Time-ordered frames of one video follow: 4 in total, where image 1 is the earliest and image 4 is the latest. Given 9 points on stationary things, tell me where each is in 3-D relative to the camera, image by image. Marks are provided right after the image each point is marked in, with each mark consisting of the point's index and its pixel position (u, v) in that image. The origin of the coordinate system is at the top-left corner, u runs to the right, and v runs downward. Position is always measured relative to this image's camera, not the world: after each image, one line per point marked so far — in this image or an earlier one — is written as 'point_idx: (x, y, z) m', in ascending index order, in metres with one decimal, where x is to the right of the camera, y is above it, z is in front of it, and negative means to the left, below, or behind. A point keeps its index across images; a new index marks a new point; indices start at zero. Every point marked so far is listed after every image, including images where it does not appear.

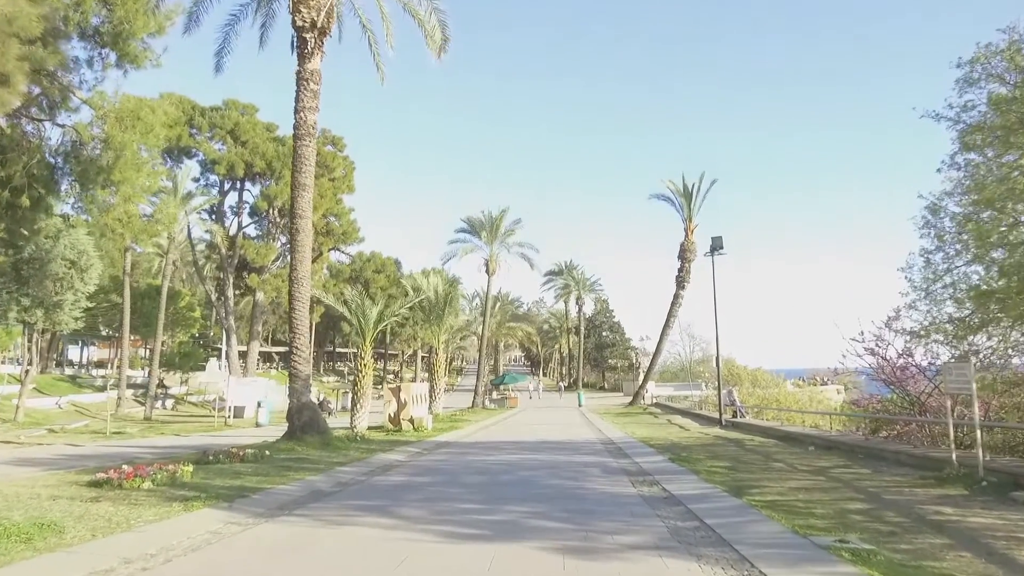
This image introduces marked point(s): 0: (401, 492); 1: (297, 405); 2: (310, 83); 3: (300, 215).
0: (-1.5, -2.7, +9.7) m
1: (-5.2, -2.9, +17.6) m
2: (-5.2, +5.3, +18.6) m
3: (-5.3, +1.8, +18.2) m
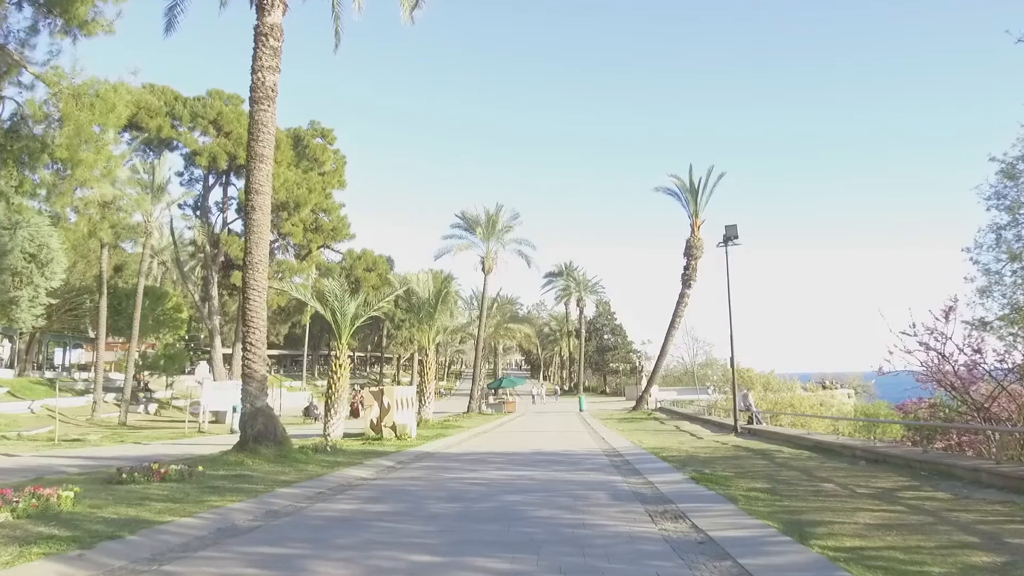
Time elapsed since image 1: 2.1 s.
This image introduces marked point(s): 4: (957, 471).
0: (-1.7, -2.4, +7.2) m
1: (-5.4, -2.6, +15.1) m
2: (-5.4, +5.5, +16.2) m
3: (-5.5, +2.1, +15.7) m
4: (+6.6, -2.7, +10.7) m
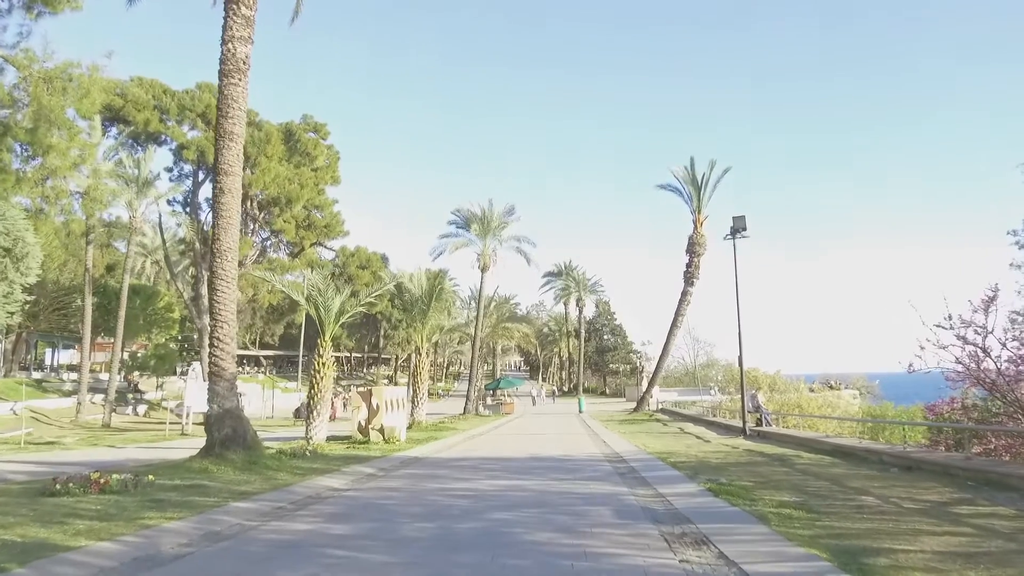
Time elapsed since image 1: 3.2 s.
0: (-1.8, -2.2, +5.8) m
1: (-5.5, -2.4, +13.7) m
2: (-5.5, +5.7, +14.8) m
3: (-5.6, +2.3, +14.3) m
4: (+6.5, -2.5, +9.4) m
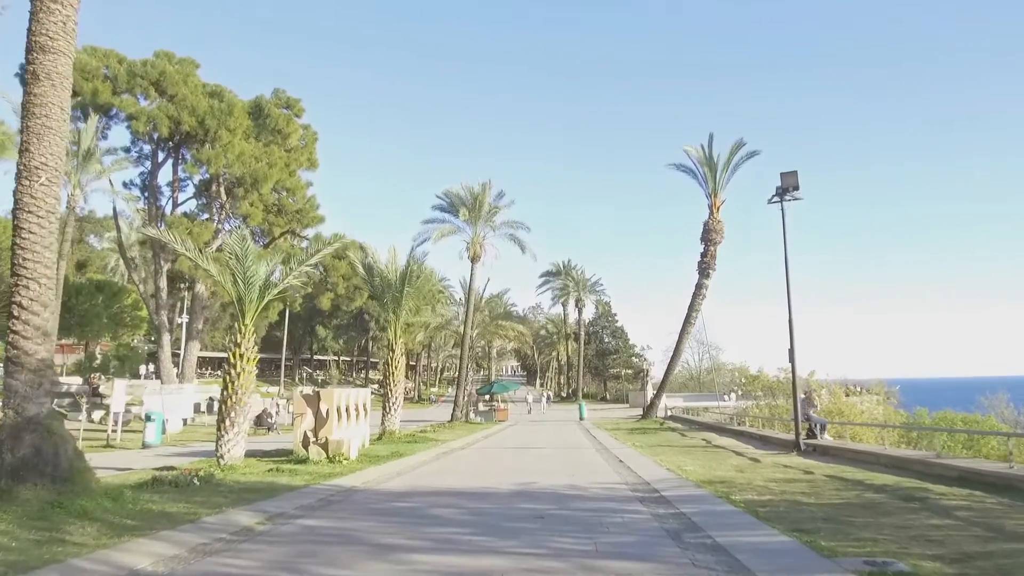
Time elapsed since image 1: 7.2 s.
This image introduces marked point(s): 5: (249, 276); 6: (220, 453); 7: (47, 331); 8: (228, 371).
0: (-2.1, -1.4, +0.6) m
1: (-5.8, -1.6, +8.5) m
2: (-5.8, +6.5, +9.7) m
3: (-5.9, +3.1, +9.2) m
4: (+6.2, -1.7, +4.2) m
5: (-5.8, +0.2, +16.4) m
6: (-6.0, -3.4, +15.1) m
7: (-5.7, -0.5, +9.0) m
8: (-5.8, -1.7, +15.3) m
